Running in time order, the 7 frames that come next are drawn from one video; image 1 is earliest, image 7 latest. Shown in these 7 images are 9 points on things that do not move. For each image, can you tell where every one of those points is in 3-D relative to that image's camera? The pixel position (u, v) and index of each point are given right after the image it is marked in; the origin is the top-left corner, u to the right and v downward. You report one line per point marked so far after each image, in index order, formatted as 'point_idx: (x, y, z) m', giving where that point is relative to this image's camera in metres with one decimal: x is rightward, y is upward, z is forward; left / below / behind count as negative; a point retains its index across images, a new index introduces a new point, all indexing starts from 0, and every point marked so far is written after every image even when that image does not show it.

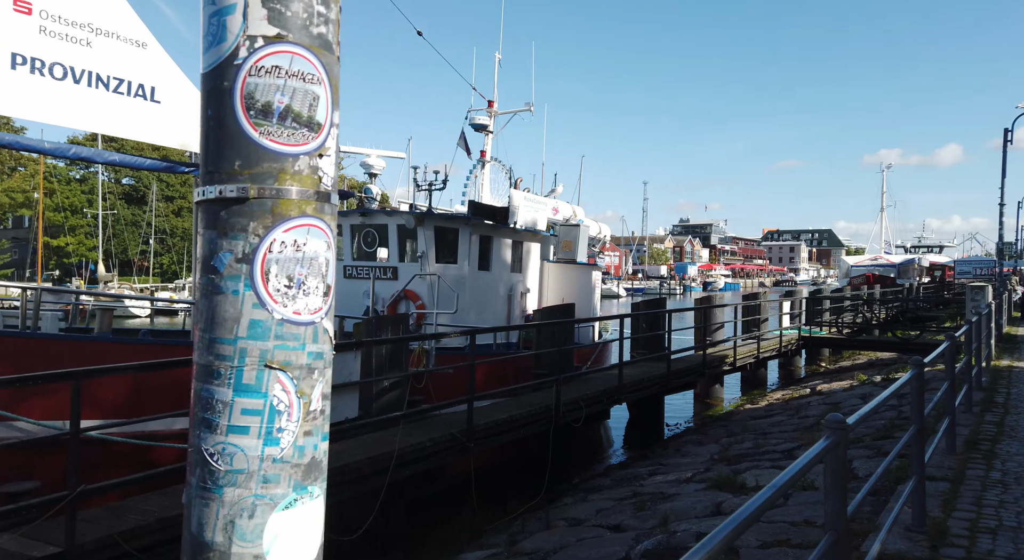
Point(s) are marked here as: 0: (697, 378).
0: (+3.4, -1.8, +13.2) m
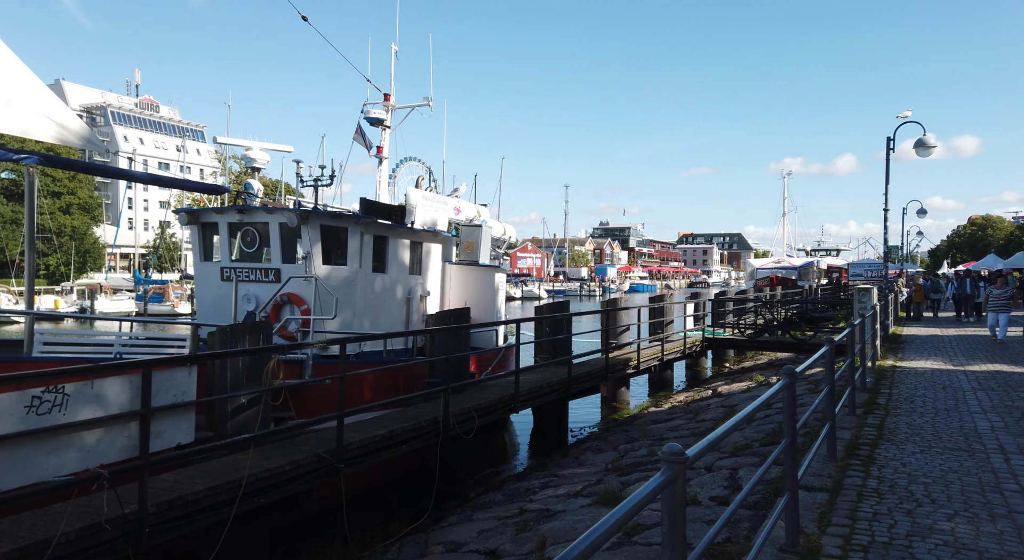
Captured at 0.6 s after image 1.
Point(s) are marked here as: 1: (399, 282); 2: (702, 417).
0: (+1.6, -1.9, +13.0) m
1: (-1.9, 0.0, +12.3) m
2: (+3.0, -2.2, +11.5) m
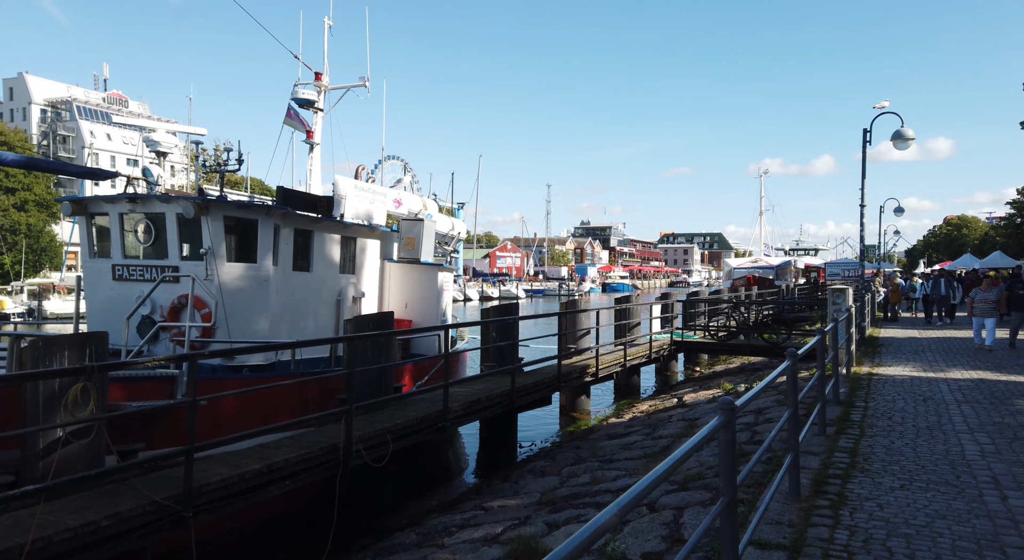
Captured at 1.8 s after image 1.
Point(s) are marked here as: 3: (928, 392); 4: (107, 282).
0: (+0.7, -1.9, +11.9) m
1: (-2.8, 0.0, +11.0) m
2: (+2.1, -2.2, +10.4) m
3: (+6.2, -1.7, +10.7) m
4: (-5.3, 0.0, +9.5) m
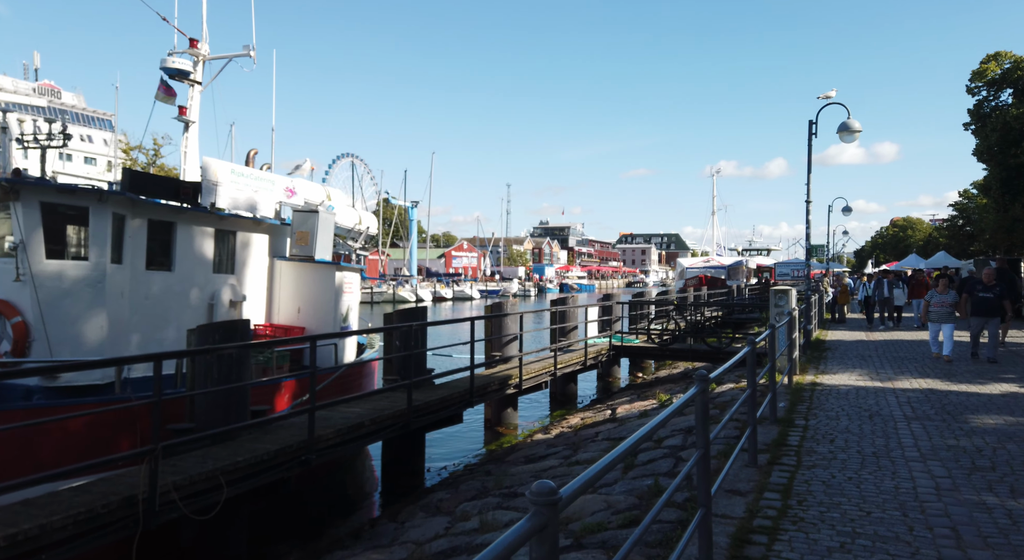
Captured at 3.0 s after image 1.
0: (-0.7, -1.9, +10.5) m
1: (-4.2, -0.1, +9.5) m
2: (+0.8, -2.2, +9.1) m
3: (+4.8, -1.7, +9.6) m
4: (-6.6, -0.1, +7.8) m
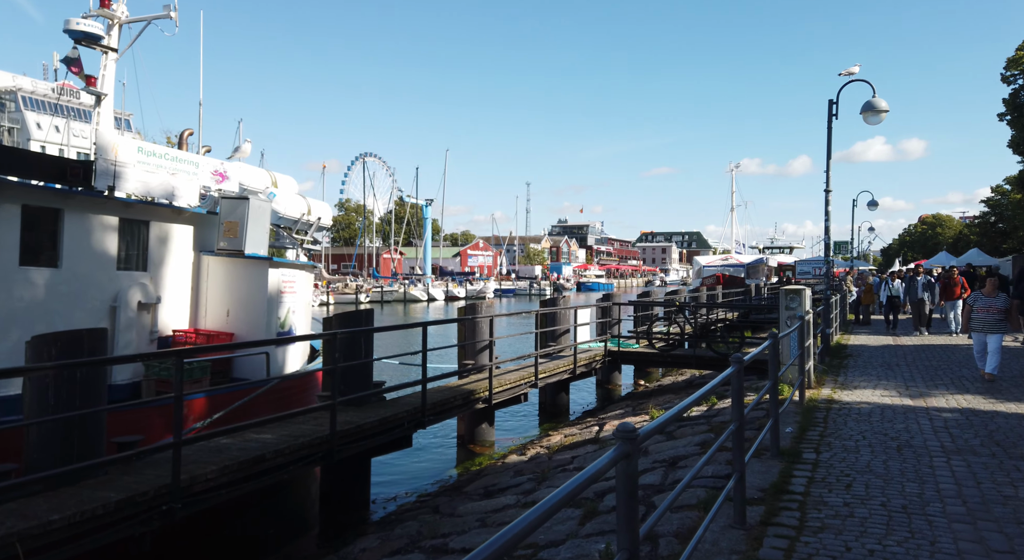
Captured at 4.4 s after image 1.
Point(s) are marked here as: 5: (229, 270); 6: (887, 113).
0: (-1.2, -1.9, +9.0) m
1: (-4.7, 0.0, +8.0) m
2: (+0.3, -2.2, +7.5) m
3: (+4.3, -1.7, +7.9) m
4: (-7.1, 0.0, +6.4) m
5: (-3.7, +0.1, +9.6) m
6: (+7.5, +3.4, +14.5) m
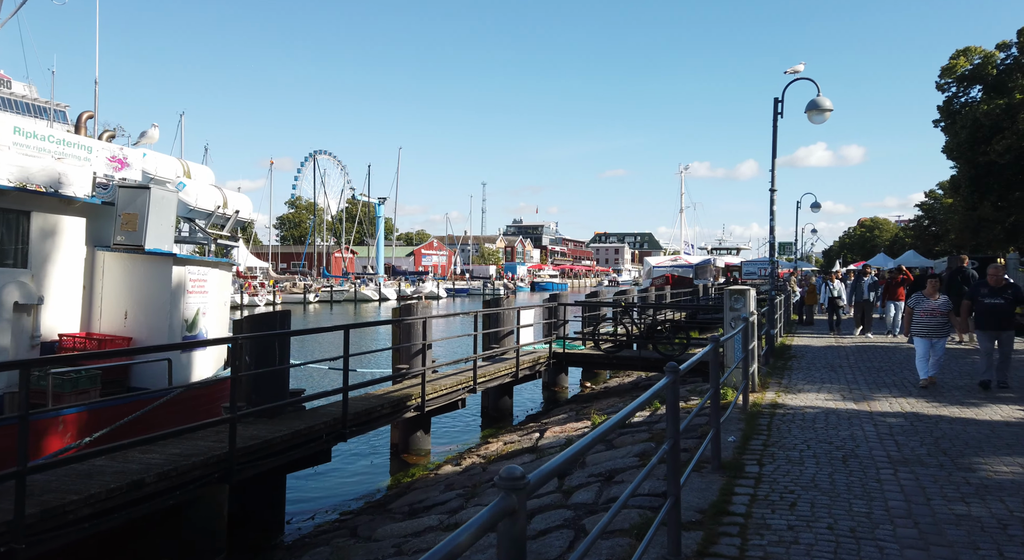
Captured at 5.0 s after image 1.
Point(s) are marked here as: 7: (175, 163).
0: (-2.0, -1.9, +8.2) m
1: (-5.4, 0.0, +7.1) m
2: (-0.5, -2.2, +6.9) m
3: (+3.5, -1.7, +7.5) m
4: (-7.8, 0.0, +5.3) m
5: (-4.6, +0.1, +8.7) m
6: (+6.4, +3.3, +14.3) m
7: (-4.5, +1.5, +9.6) m
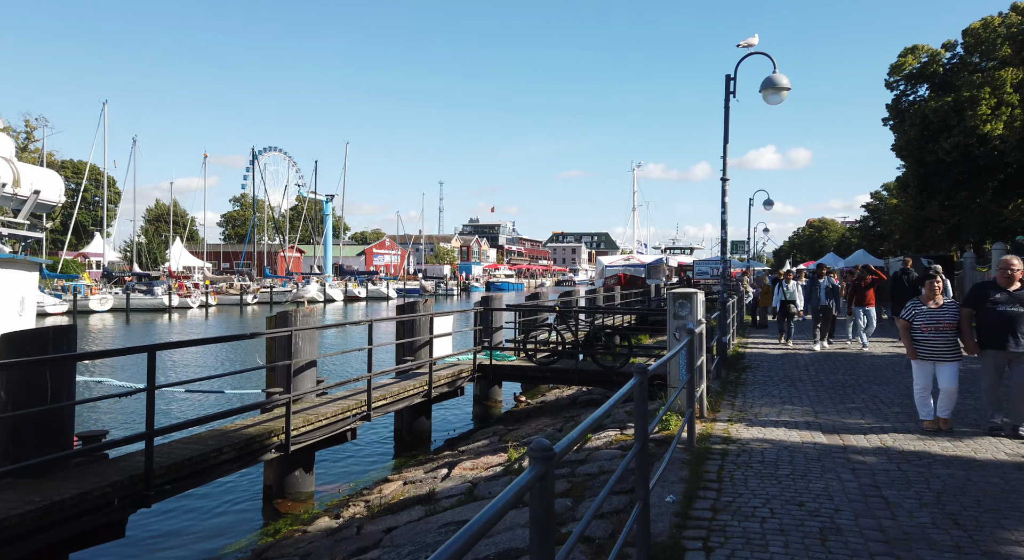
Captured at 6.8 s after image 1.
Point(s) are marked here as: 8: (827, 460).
0: (-3.2, -1.9, +6.0) m
1: (-6.5, -0.1, +4.6) m
2: (-1.5, -2.3, +4.7) m
3: (+2.4, -1.7, +5.6) m
4: (-8.7, -0.1, +2.7) m
5: (-5.7, +0.1, +6.3) m
6: (+4.9, +3.3, +12.5) m
7: (-5.7, +1.5, +7.2) m
8: (+3.0, -1.7, +6.8) m
